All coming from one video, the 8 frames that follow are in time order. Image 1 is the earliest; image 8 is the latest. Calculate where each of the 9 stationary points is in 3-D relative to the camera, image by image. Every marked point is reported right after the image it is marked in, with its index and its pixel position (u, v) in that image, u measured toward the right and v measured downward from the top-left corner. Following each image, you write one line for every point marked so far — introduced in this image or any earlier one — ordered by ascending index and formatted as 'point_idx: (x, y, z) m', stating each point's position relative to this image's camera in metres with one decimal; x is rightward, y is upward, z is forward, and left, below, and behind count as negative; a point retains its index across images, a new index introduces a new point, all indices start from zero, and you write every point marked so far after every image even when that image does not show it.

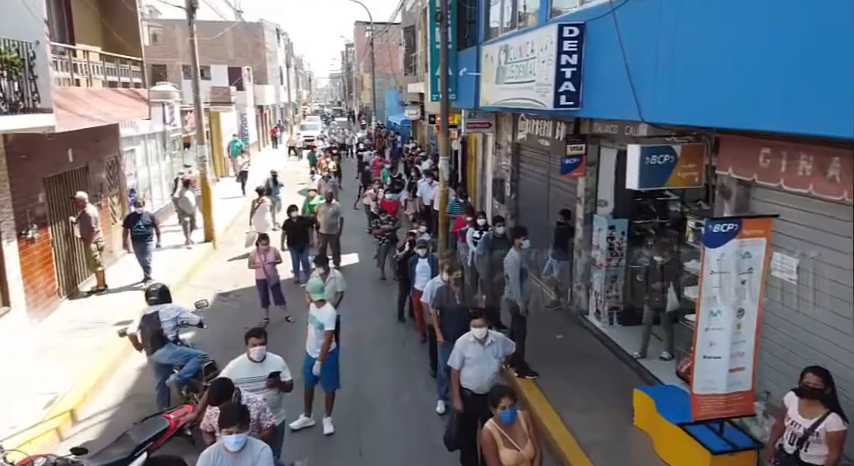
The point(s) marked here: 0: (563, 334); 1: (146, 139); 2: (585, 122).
0: (+1.8, -1.3, +9.5) m
1: (-6.7, +2.2, +17.2) m
2: (+2.1, +1.5, +9.4) m
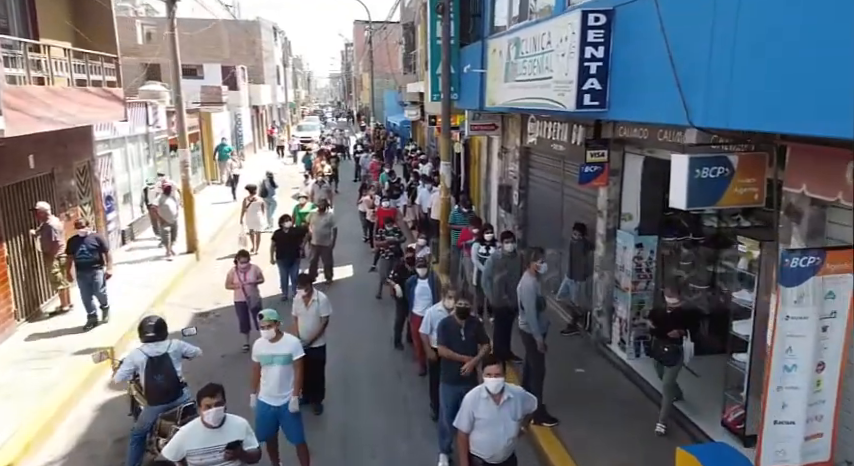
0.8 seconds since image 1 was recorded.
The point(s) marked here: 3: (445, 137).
0: (+1.8, -1.5, +8.3) m
1: (-6.7, +2.0, +16.0) m
2: (+2.1, +1.2, +8.2) m
3: (+0.3, +1.7, +12.5) m
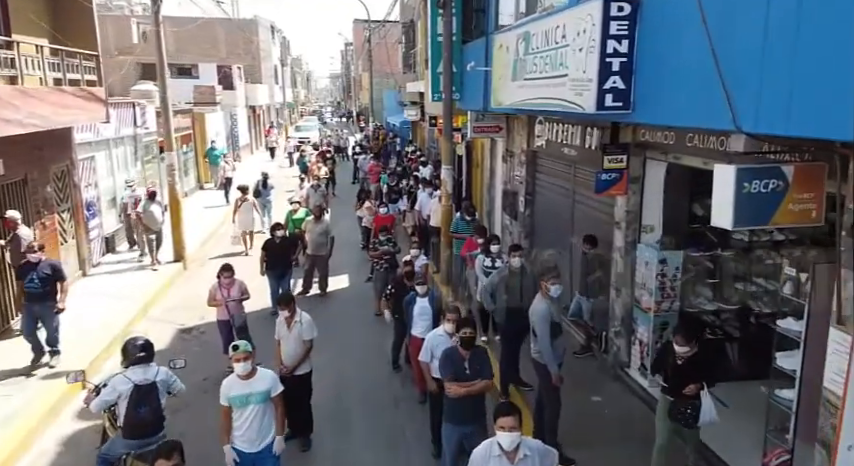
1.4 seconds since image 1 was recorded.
0: (+1.8, -1.7, +7.5) m
1: (-6.7, +1.9, +15.2) m
2: (+2.1, +1.1, +7.5) m
3: (+0.3, +1.5, +11.7) m
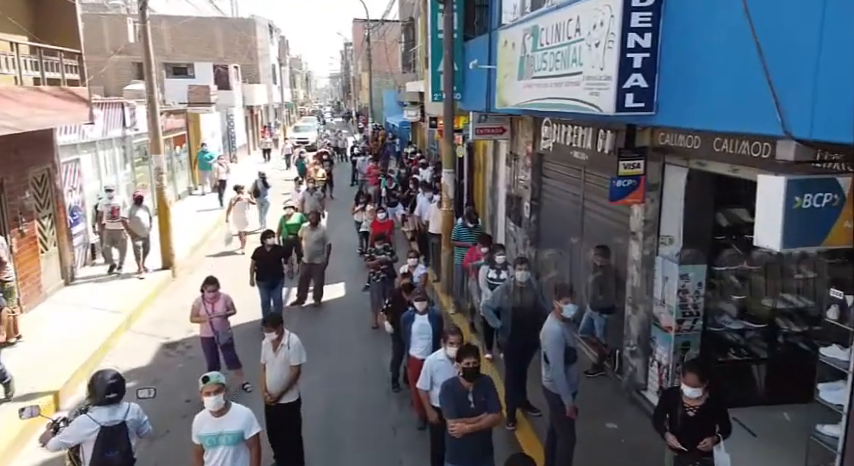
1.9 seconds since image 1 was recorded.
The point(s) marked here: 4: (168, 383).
0: (+1.8, -1.8, +6.9) m
1: (-6.7, +1.7, +14.6) m
2: (+2.1, +1.0, +6.9) m
3: (+0.3, +1.4, +11.1) m
4: (-3.1, -1.8, +8.6) m
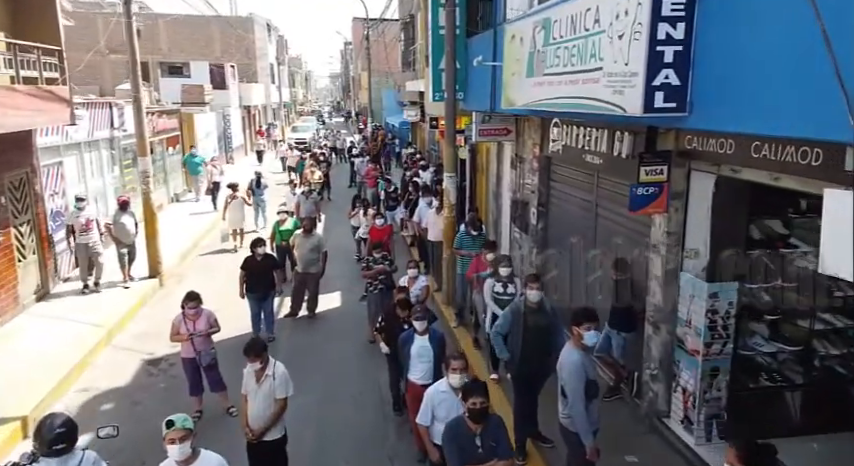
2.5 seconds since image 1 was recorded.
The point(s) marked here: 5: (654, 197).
0: (+1.8, -1.9, +6.3) m
1: (-6.7, +1.6, +14.0) m
2: (+2.1, +0.9, +6.2) m
3: (+0.3, +1.3, +10.5) m
4: (-3.1, -1.9, +7.9) m
5: (+2.0, +0.3, +6.2) m
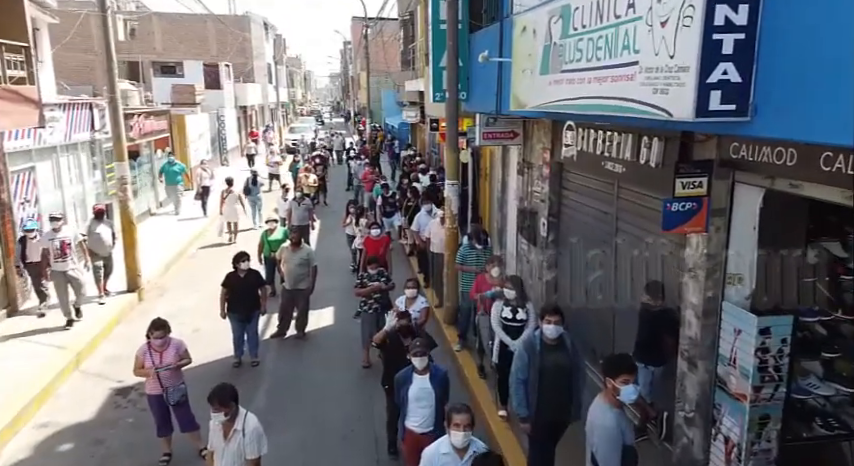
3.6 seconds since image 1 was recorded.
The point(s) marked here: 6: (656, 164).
0: (+1.8, -2.1, +5.4) m
1: (-6.7, +1.5, +13.1) m
2: (+2.1, +0.7, +5.3) m
3: (+0.3, +1.1, +9.6) m
4: (-3.1, -2.1, +7.0) m
5: (+2.0, +0.1, +5.3) m
6: (+1.9, +0.6, +6.0) m
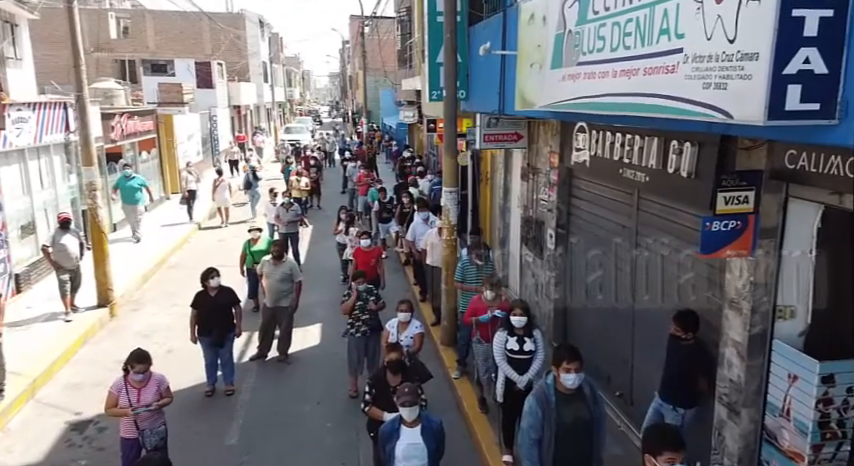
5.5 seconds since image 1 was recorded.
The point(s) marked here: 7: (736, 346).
0: (+1.8, -2.2, +4.5) m
1: (-6.7, +1.3, +12.2) m
2: (+2.0, +0.5, +4.4) m
3: (+0.3, +1.0, +8.7) m
4: (-3.1, -2.2, +6.1) m
5: (+1.9, 0.0, +4.4) m
6: (+1.8, +0.4, +5.1) m
7: (+2.0, -0.7, +4.8) m
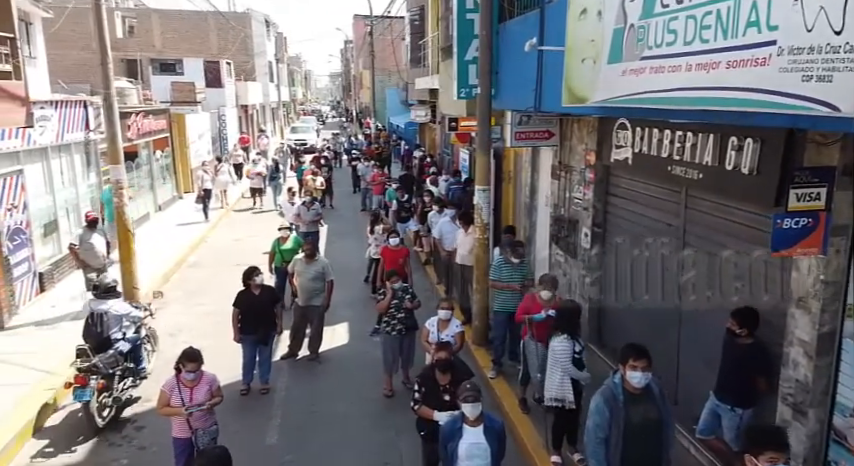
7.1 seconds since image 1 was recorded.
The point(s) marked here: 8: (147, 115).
0: (+2.2, -2.2, +4.4) m
1: (-6.3, +1.3, +12.1) m
2: (+2.4, +0.6, +4.3) m
3: (+0.7, +1.0, +8.6) m
4: (-2.7, -2.2, +6.1) m
5: (+2.3, 0.0, +4.4) m
6: (+2.2, +0.4, +5.0) m
7: (+2.4, -0.7, +4.7) m
8: (-7.1, +3.0, +18.5) m
